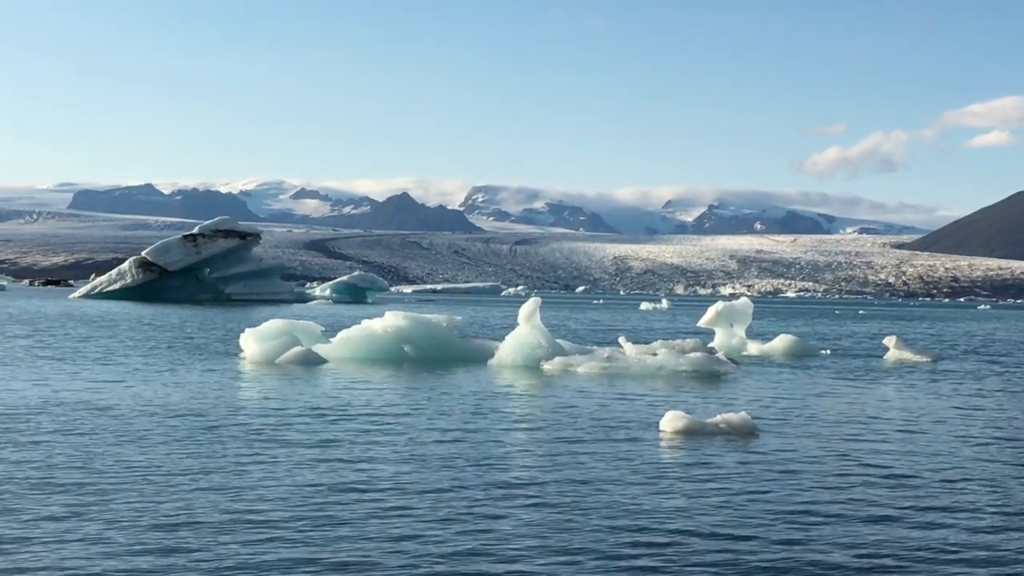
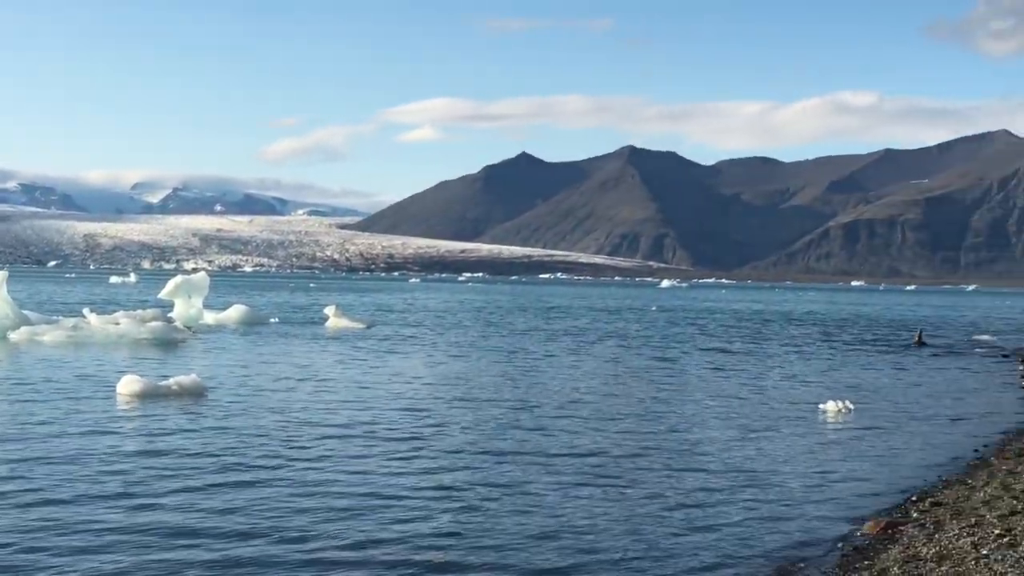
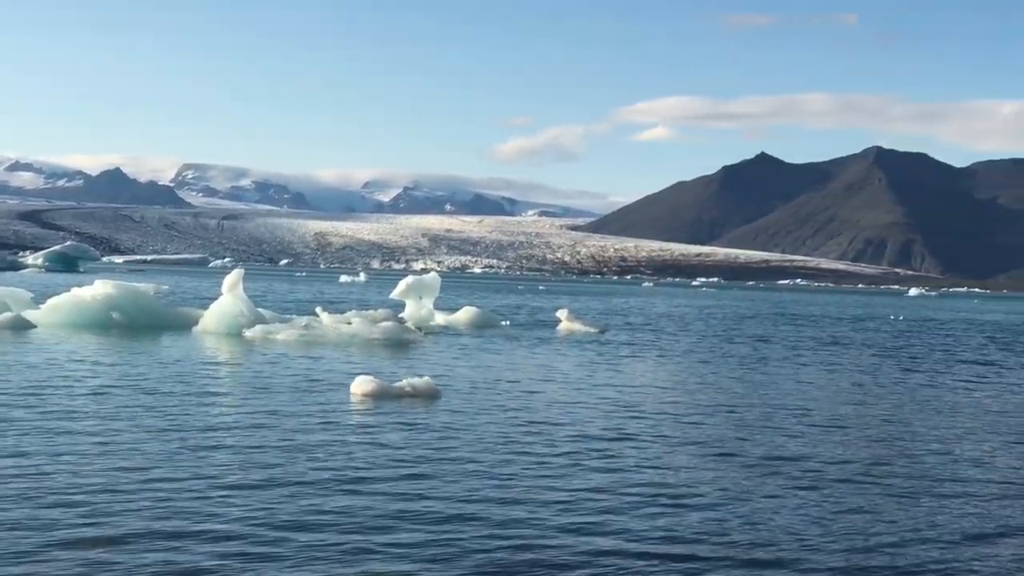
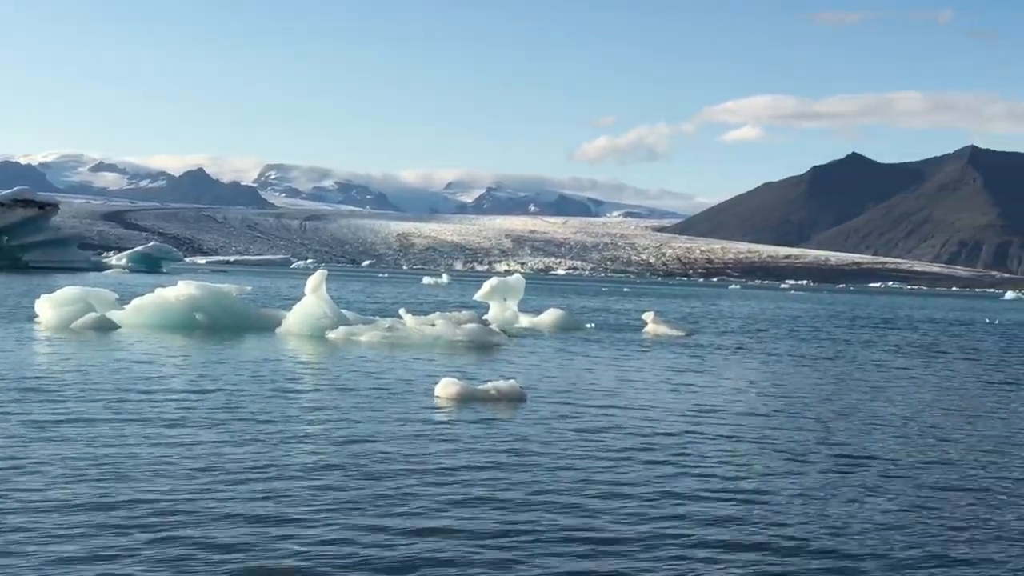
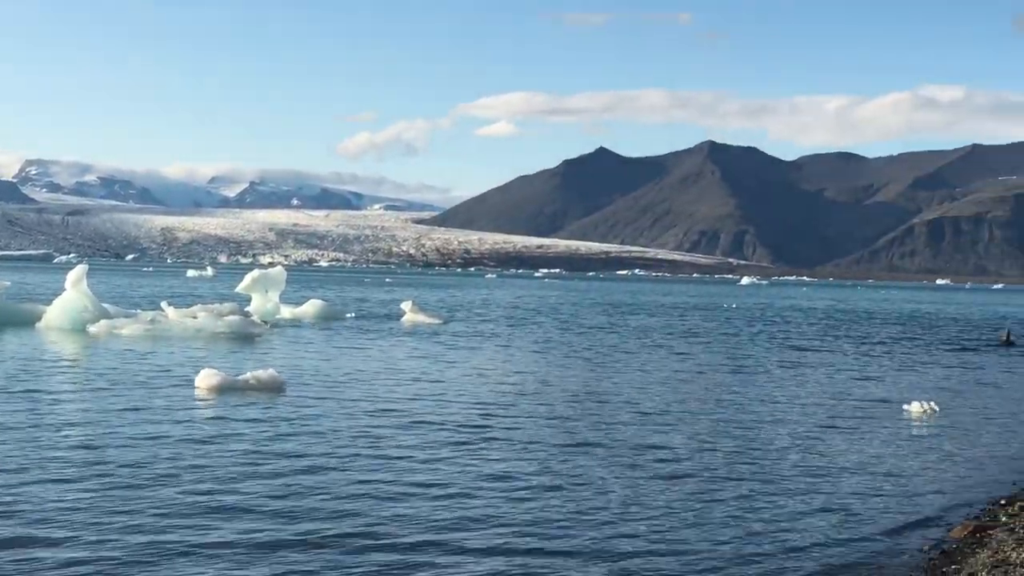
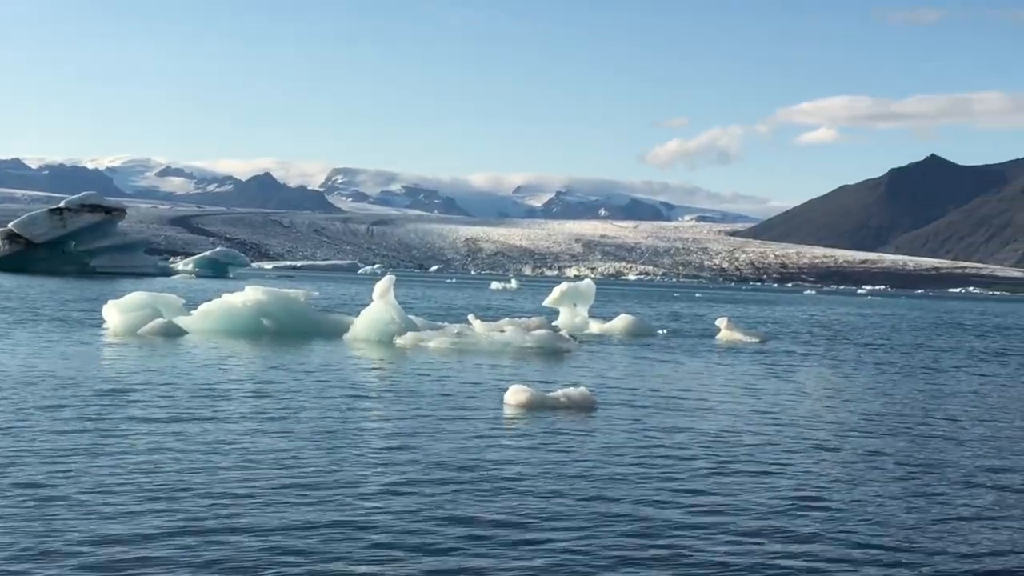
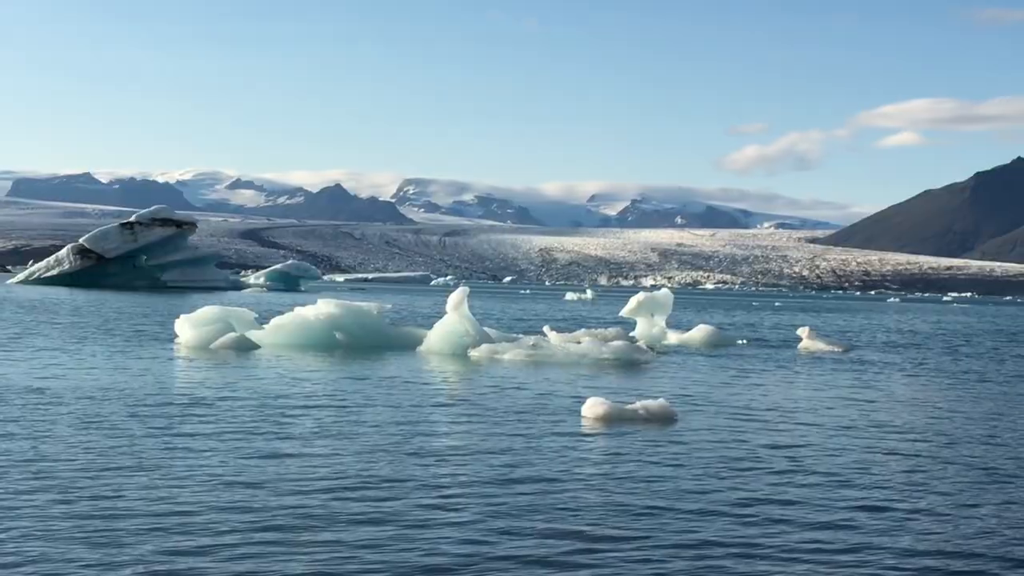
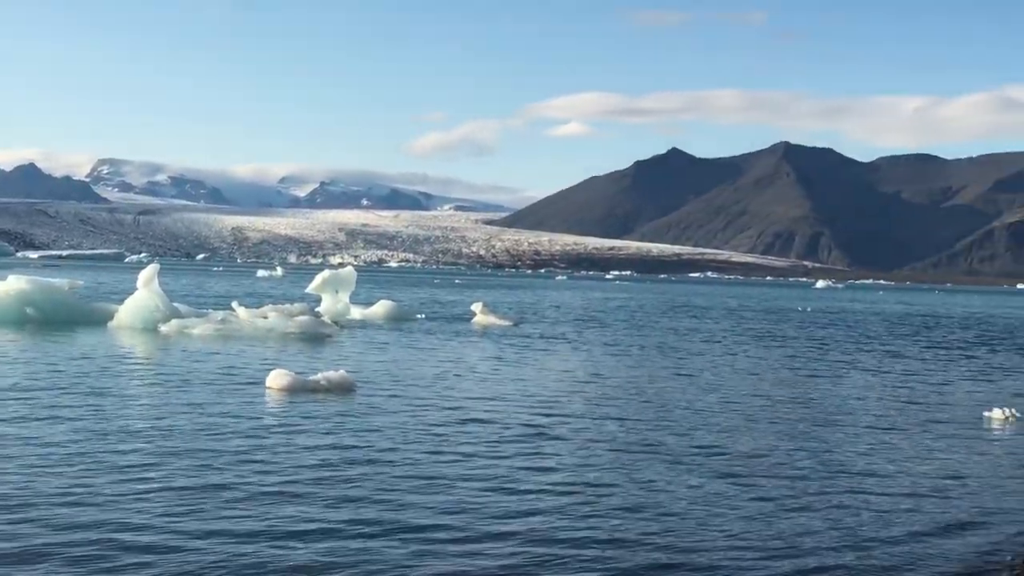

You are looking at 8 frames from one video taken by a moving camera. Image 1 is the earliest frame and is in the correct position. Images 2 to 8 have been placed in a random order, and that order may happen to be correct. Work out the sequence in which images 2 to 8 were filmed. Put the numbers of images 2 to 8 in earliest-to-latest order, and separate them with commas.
7, 6, 4, 3, 8, 5, 2
